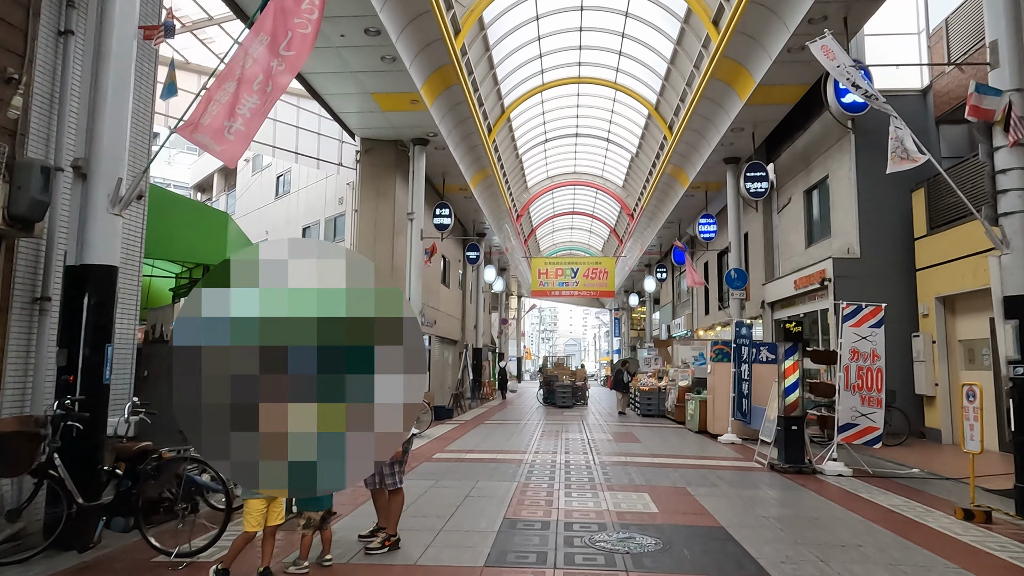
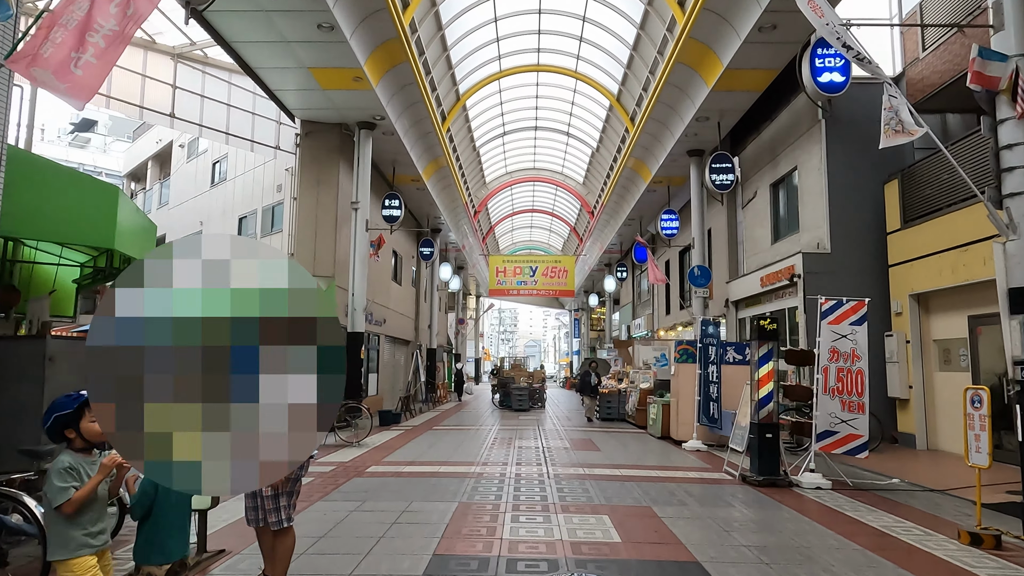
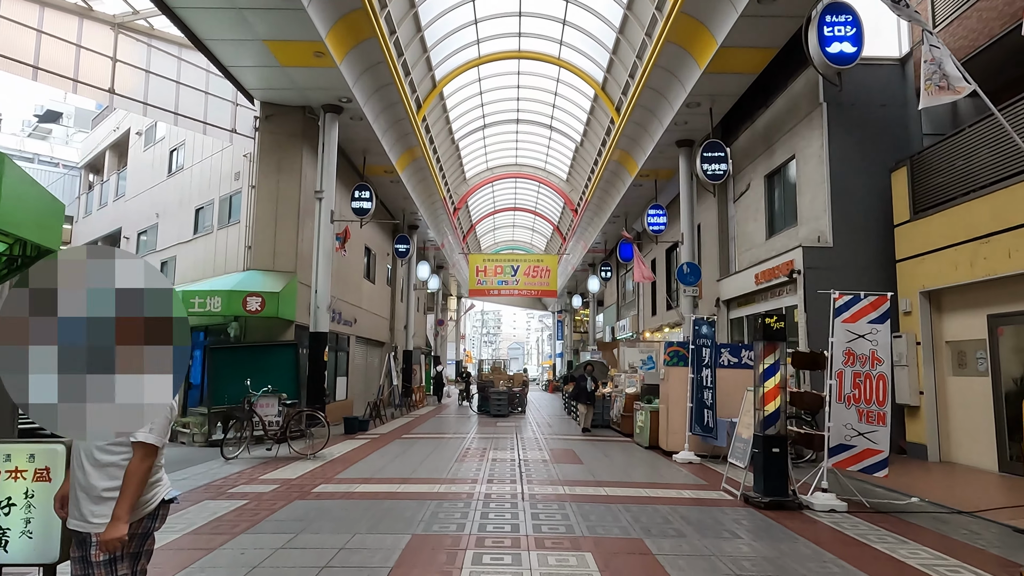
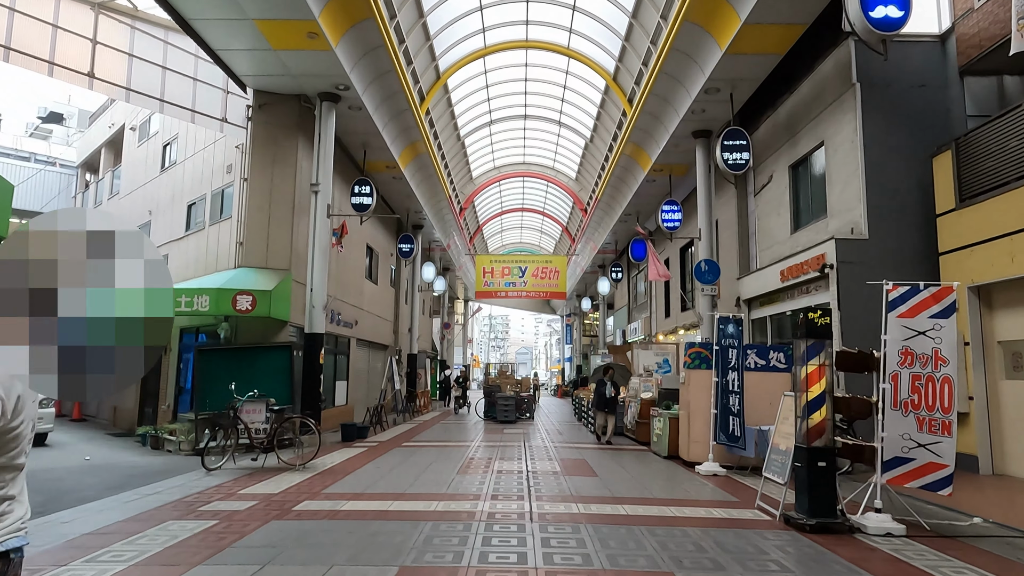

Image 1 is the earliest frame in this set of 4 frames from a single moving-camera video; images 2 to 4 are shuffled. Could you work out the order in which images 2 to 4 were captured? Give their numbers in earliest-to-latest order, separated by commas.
2, 3, 4
